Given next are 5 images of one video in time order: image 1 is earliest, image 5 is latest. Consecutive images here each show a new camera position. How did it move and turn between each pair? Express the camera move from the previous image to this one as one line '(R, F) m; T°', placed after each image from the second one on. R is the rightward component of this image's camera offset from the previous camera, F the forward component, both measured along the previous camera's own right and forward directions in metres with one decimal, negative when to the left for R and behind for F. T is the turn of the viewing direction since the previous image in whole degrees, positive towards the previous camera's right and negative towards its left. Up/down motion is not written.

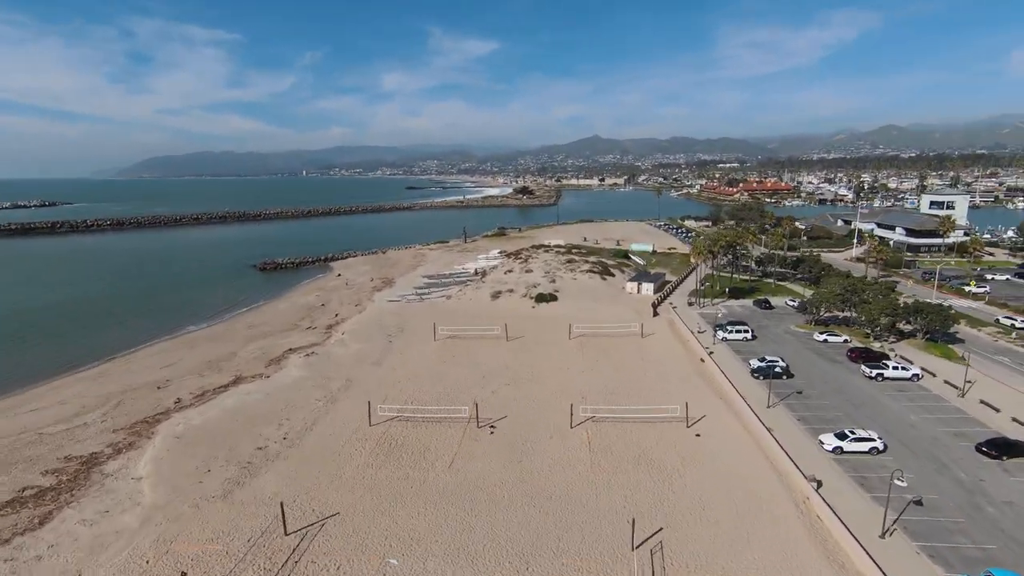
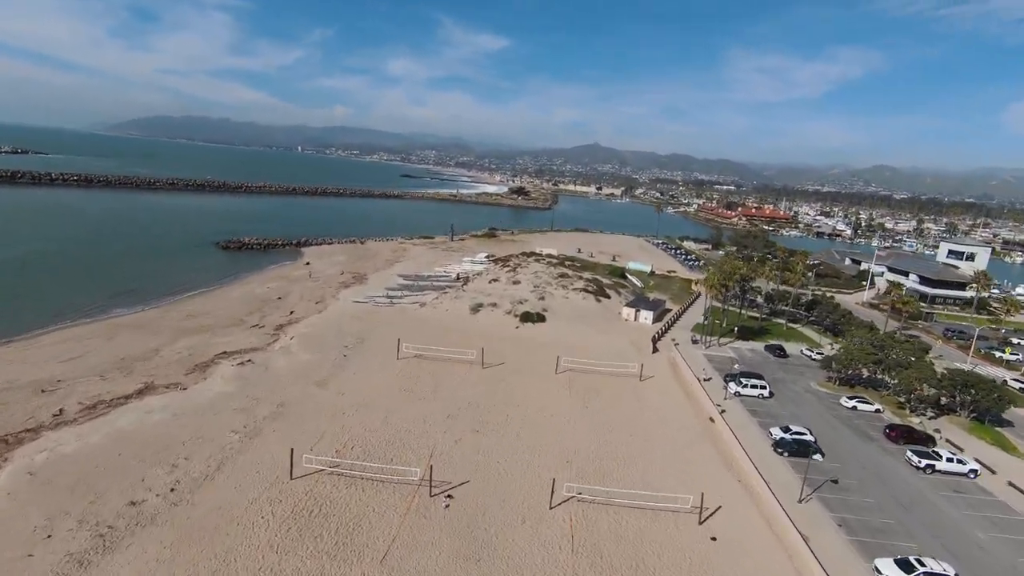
(+0.1, +6.4) m; +2°
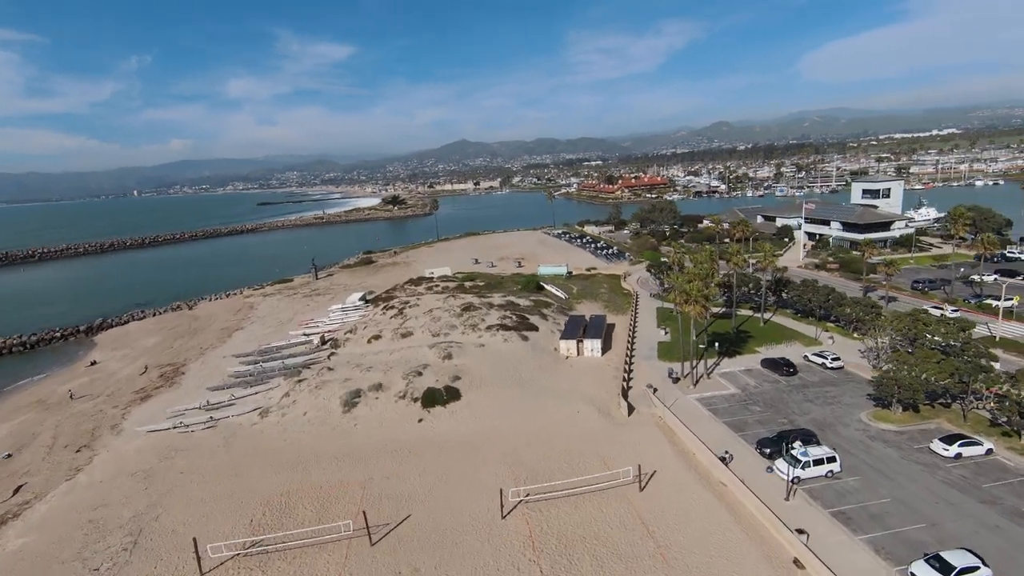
(+1.2, +15.5) m; +11°
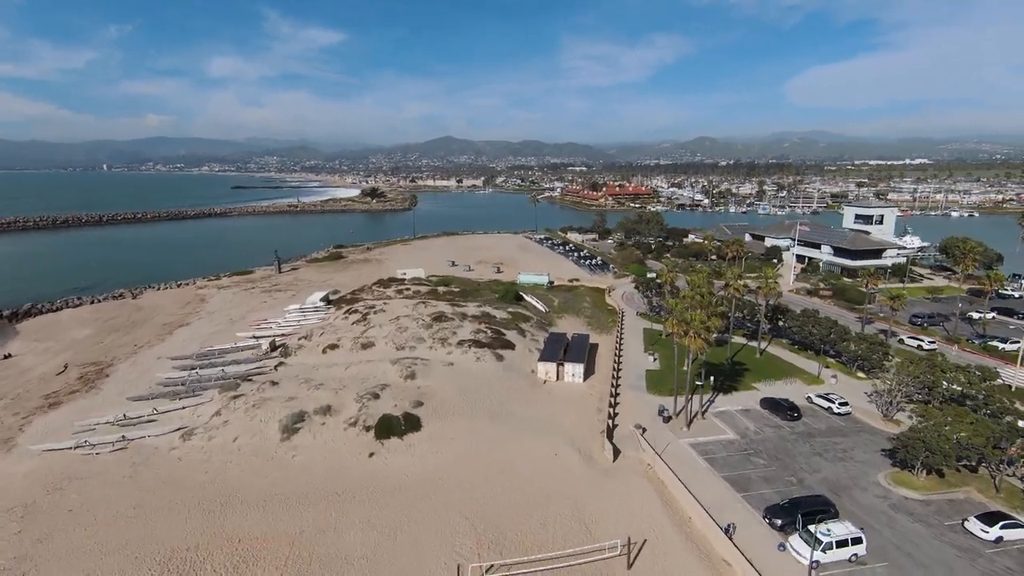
(0.0, +4.0) m; +3°
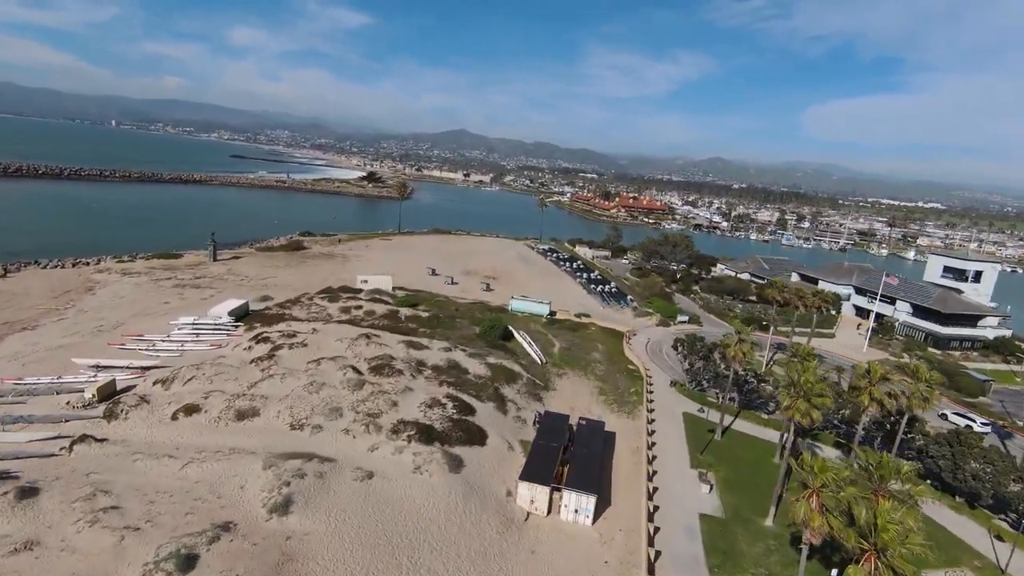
(+0.5, +14.1) m; 0°
